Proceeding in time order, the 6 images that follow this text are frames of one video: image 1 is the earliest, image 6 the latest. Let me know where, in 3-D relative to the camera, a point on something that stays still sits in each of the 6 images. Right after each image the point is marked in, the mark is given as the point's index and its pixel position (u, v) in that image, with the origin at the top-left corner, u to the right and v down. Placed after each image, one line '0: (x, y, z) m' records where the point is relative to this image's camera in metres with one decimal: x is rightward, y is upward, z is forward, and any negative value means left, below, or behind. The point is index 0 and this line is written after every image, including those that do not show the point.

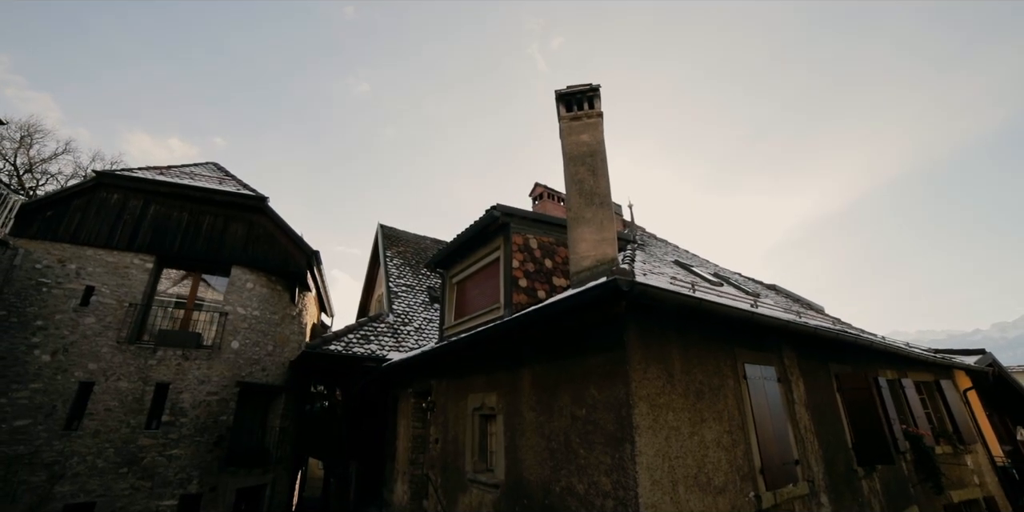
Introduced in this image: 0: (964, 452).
0: (+8.6, -3.7, +7.8) m
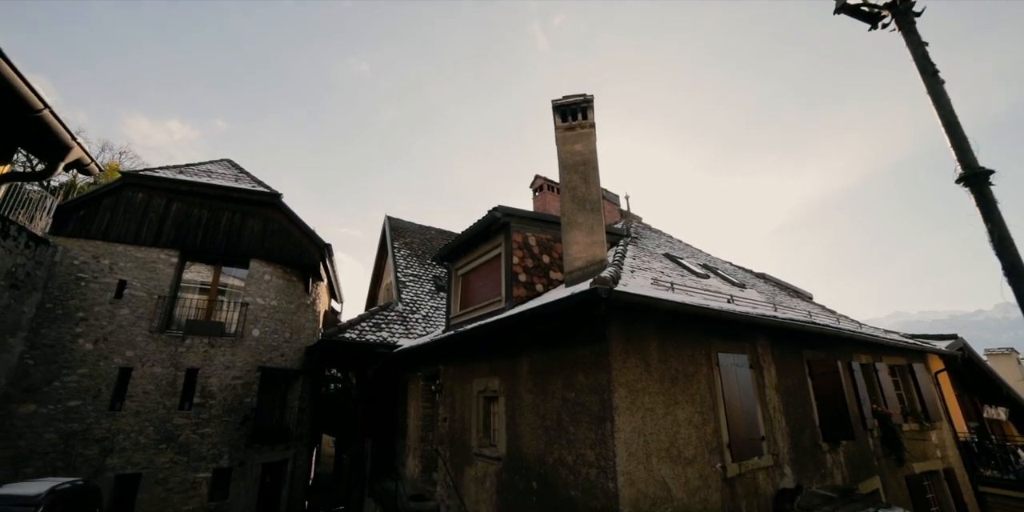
0: (+8.6, -3.5, +8.4) m
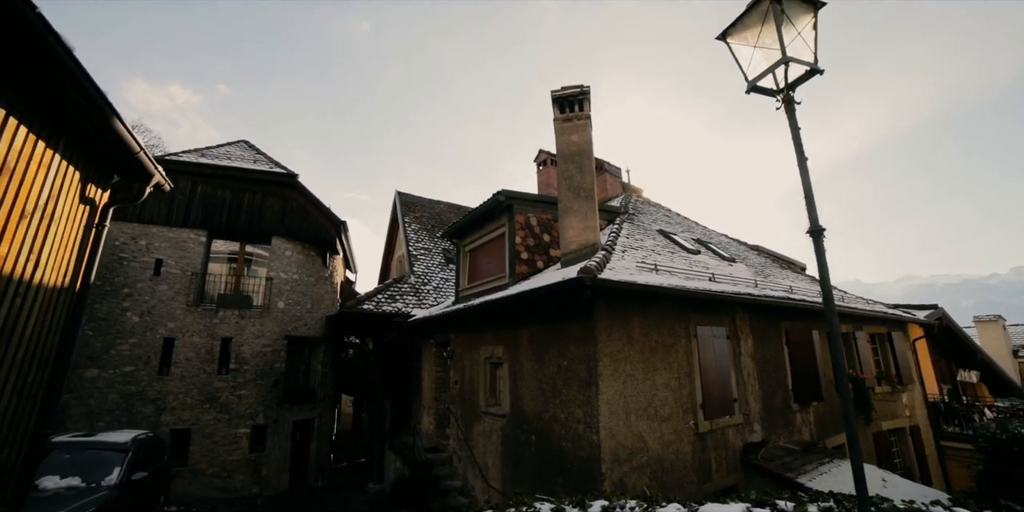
0: (+8.7, -3.0, +9.2) m
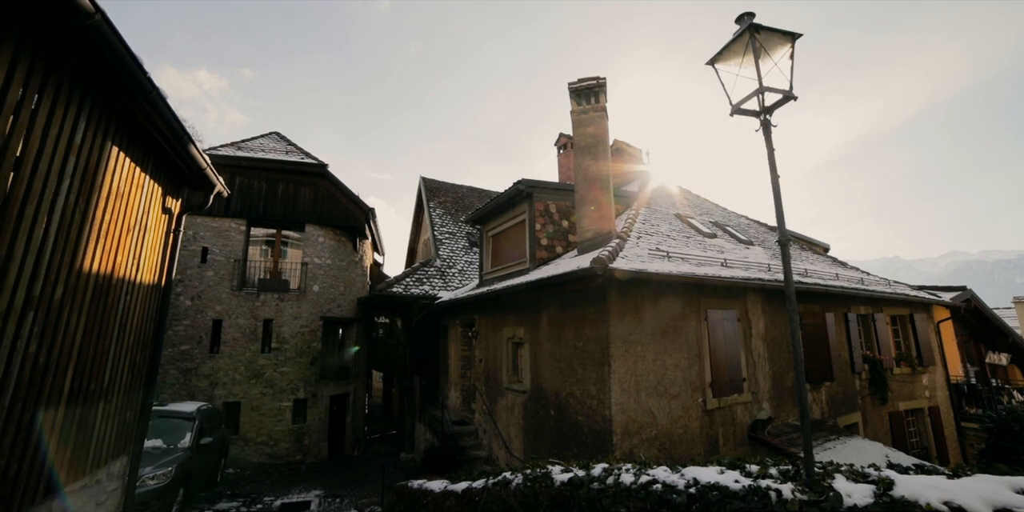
0: (+9.2, -2.6, +9.2) m
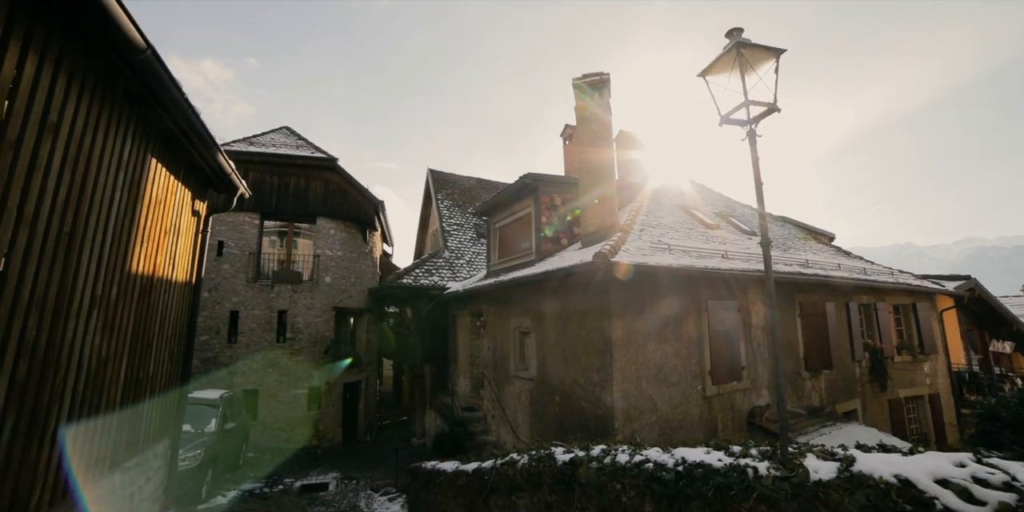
0: (+9.3, -2.4, +9.3) m
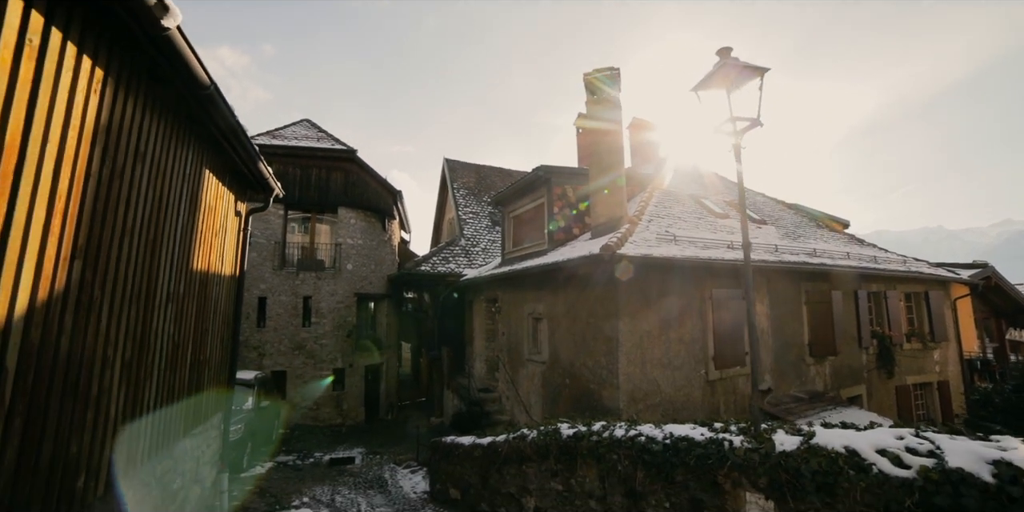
0: (+9.6, -2.1, +9.4) m
